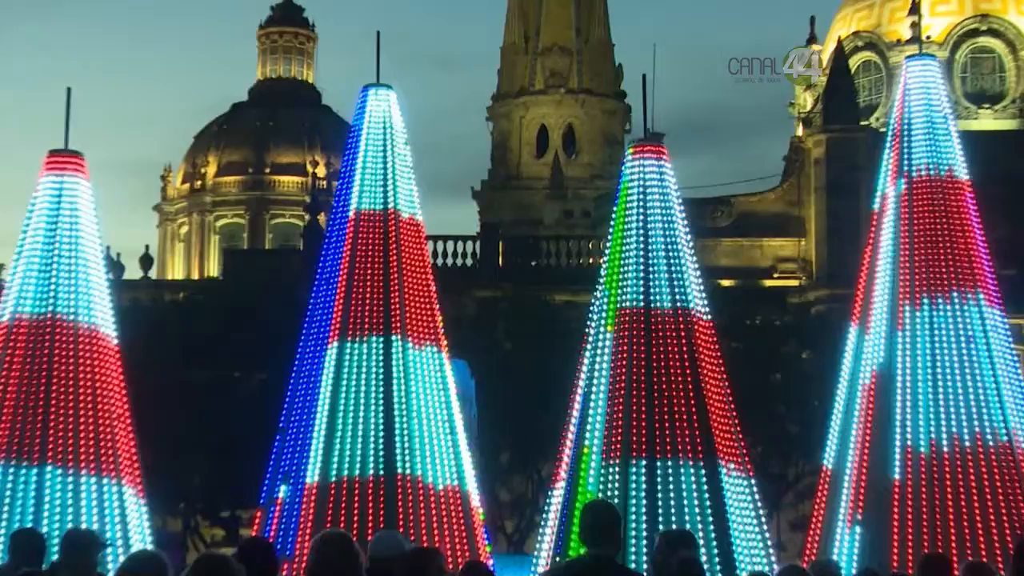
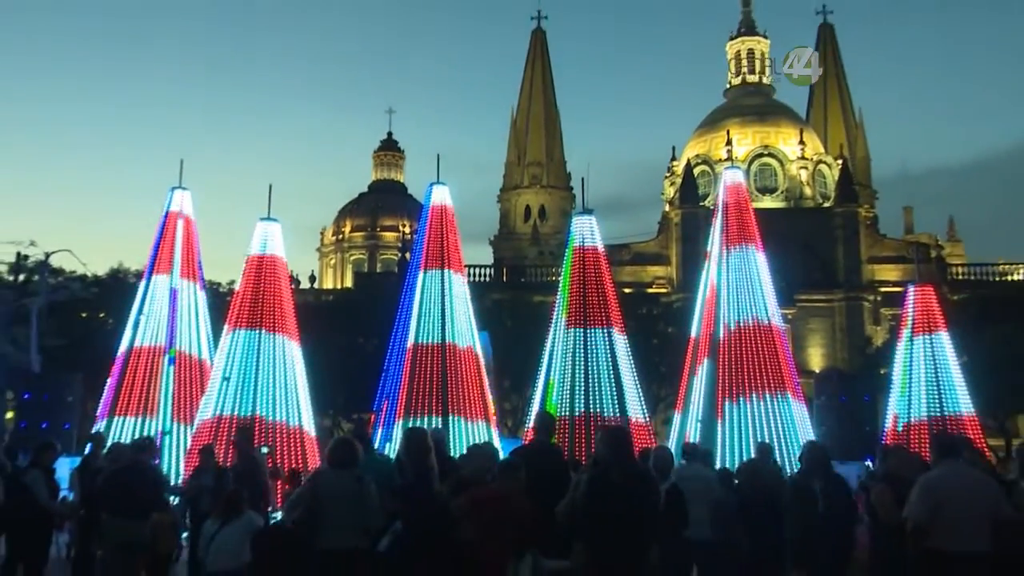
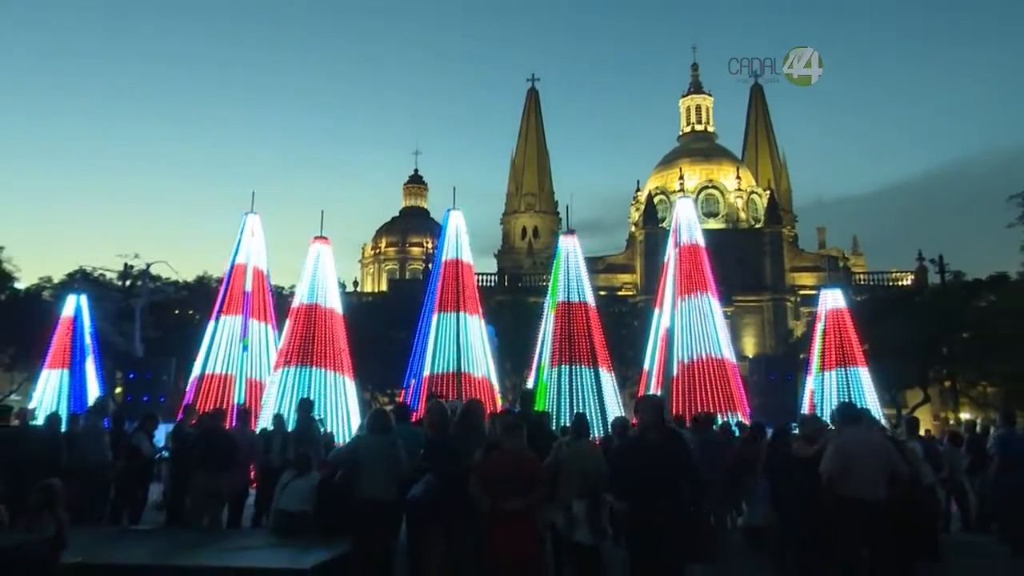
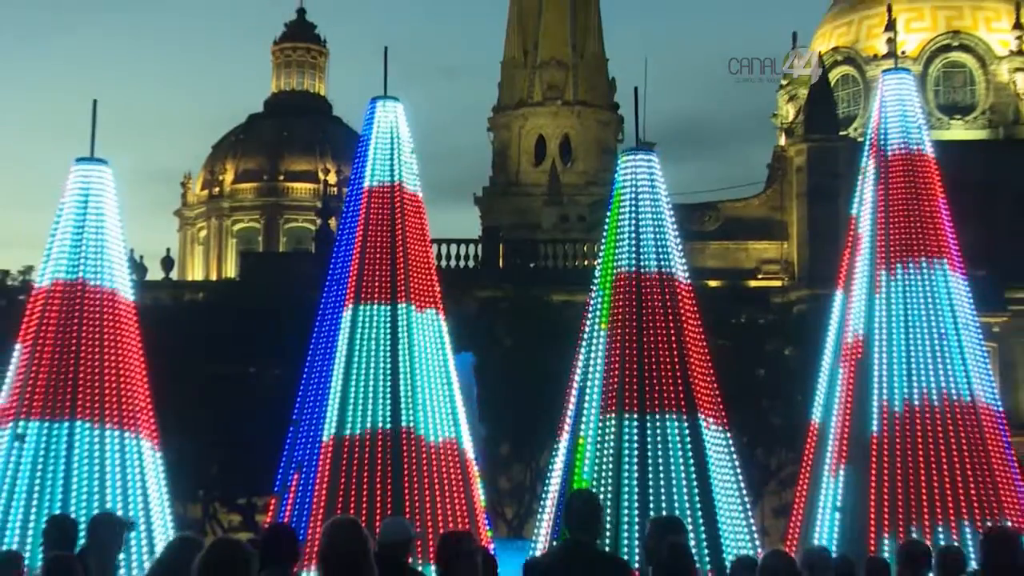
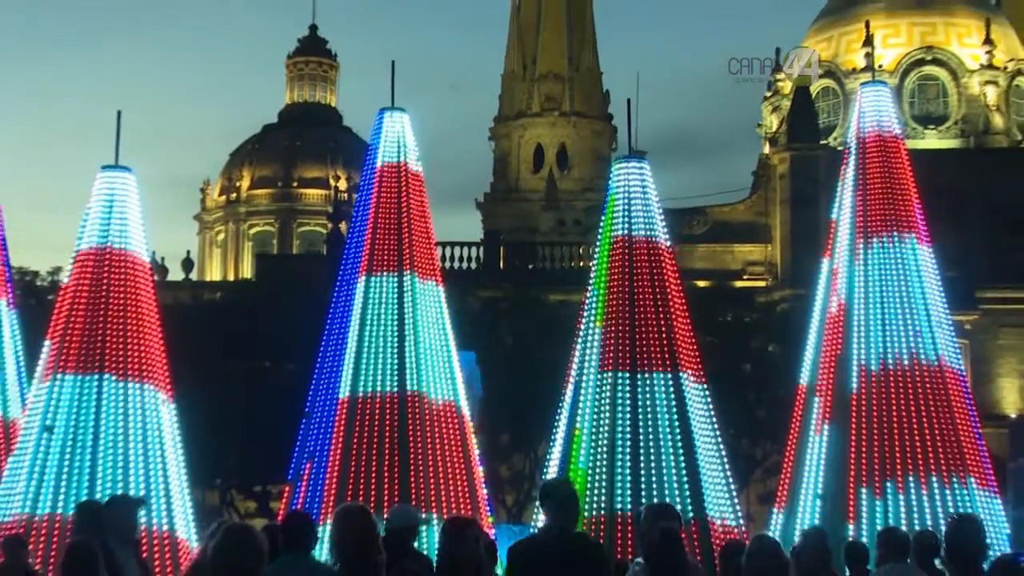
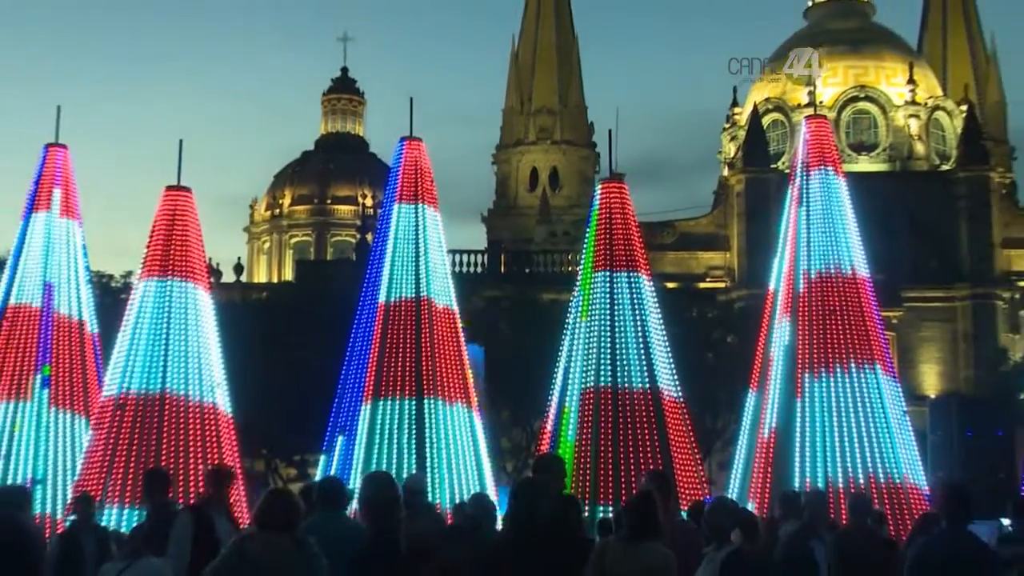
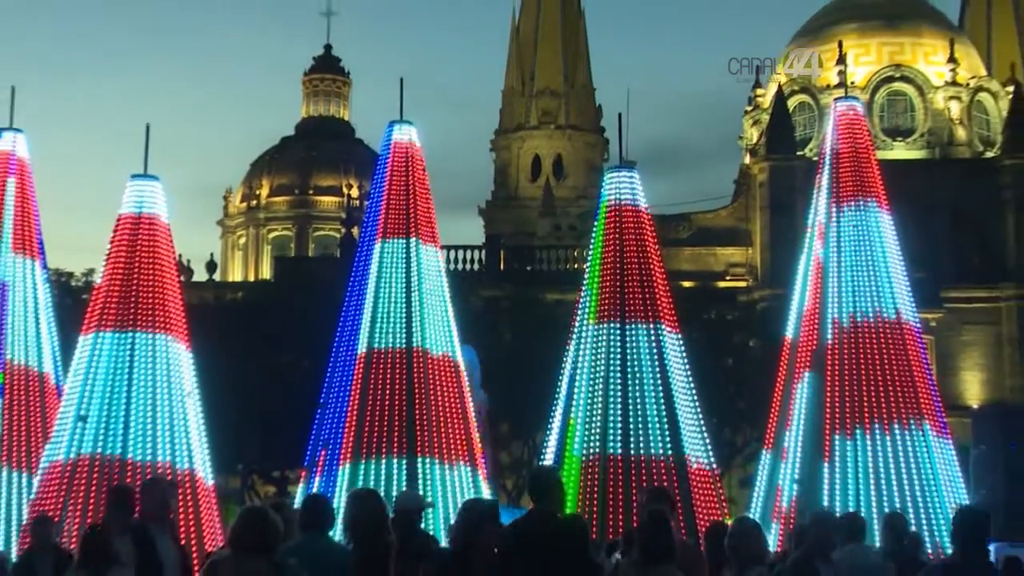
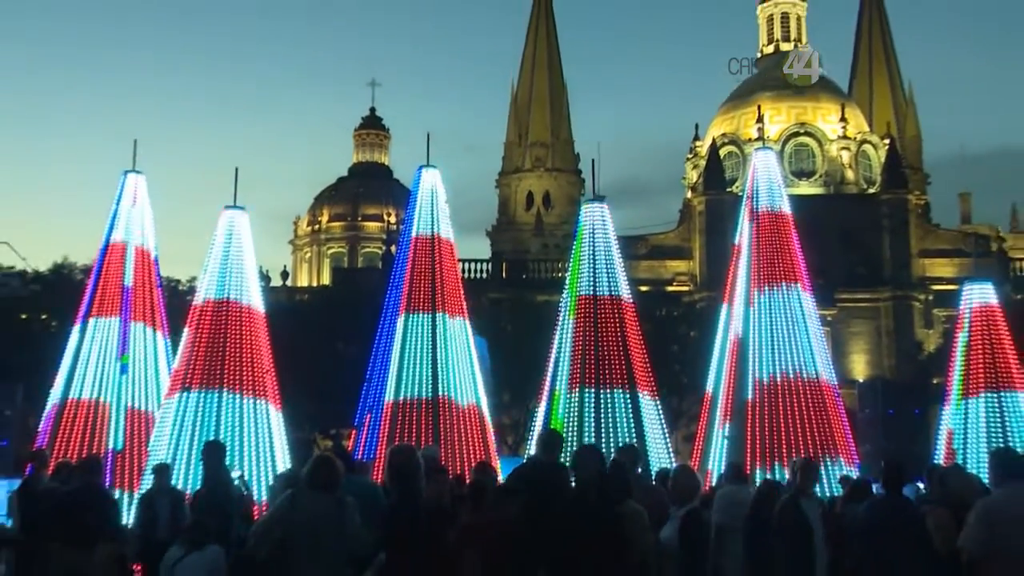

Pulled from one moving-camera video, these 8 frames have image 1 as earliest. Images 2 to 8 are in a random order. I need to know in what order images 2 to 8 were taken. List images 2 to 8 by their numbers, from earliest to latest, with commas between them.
4, 5, 7, 6, 8, 2, 3
